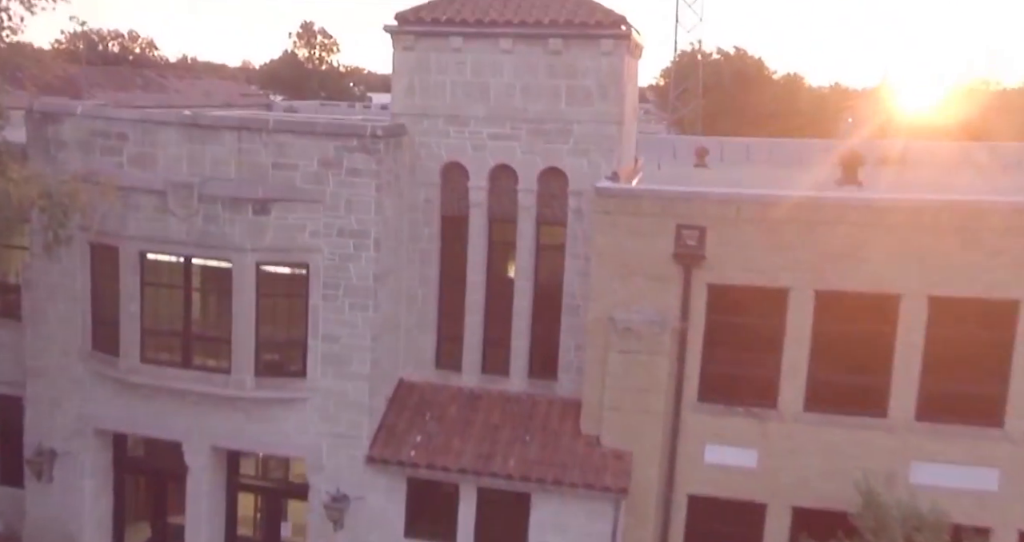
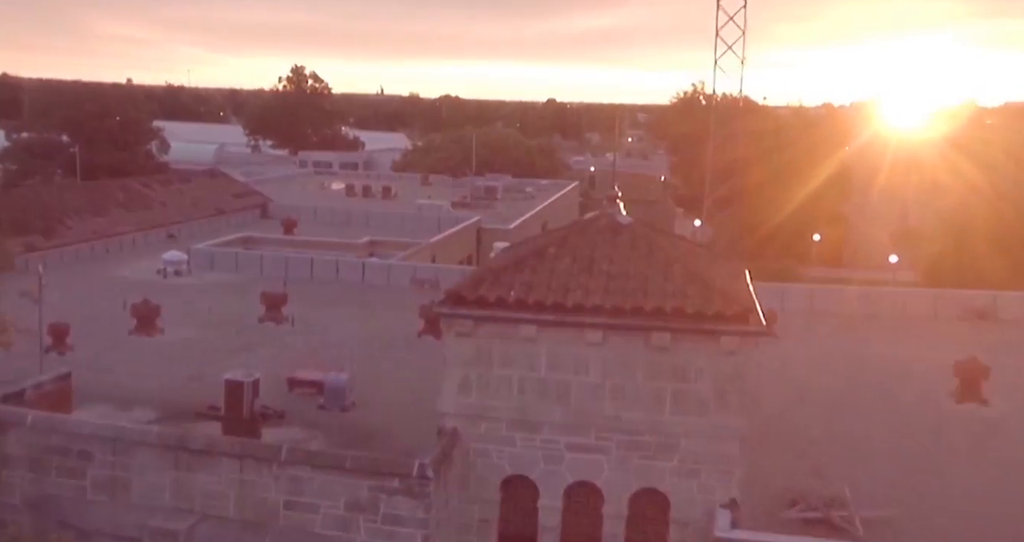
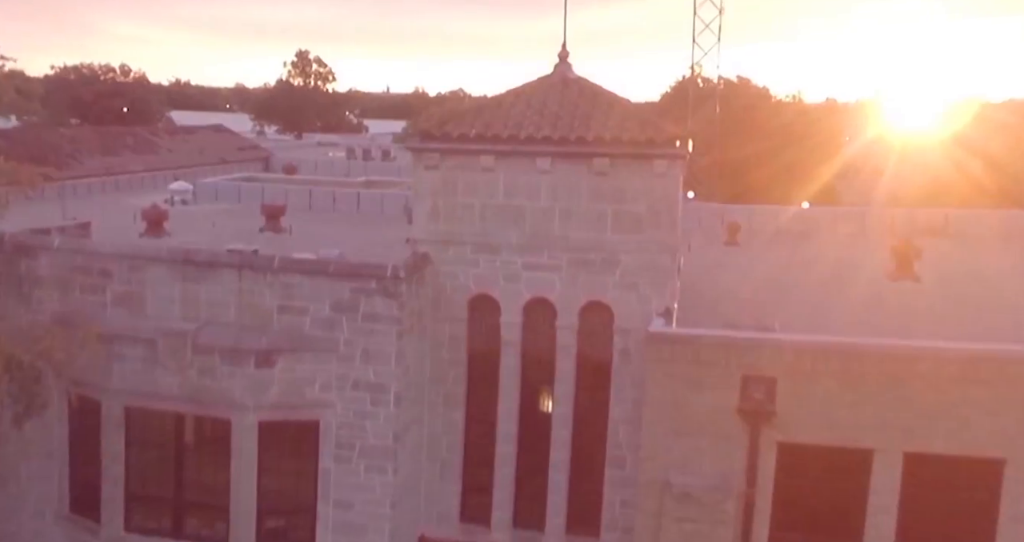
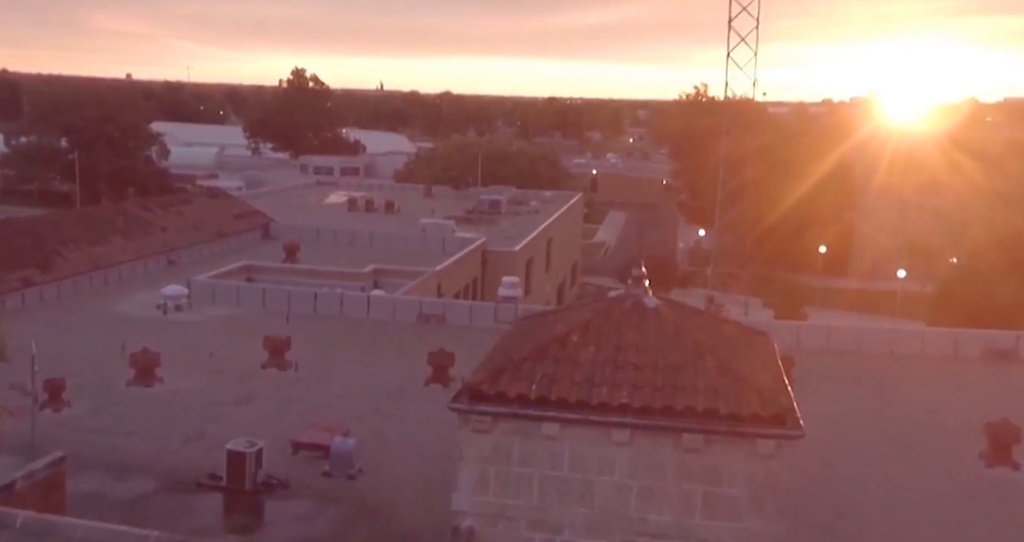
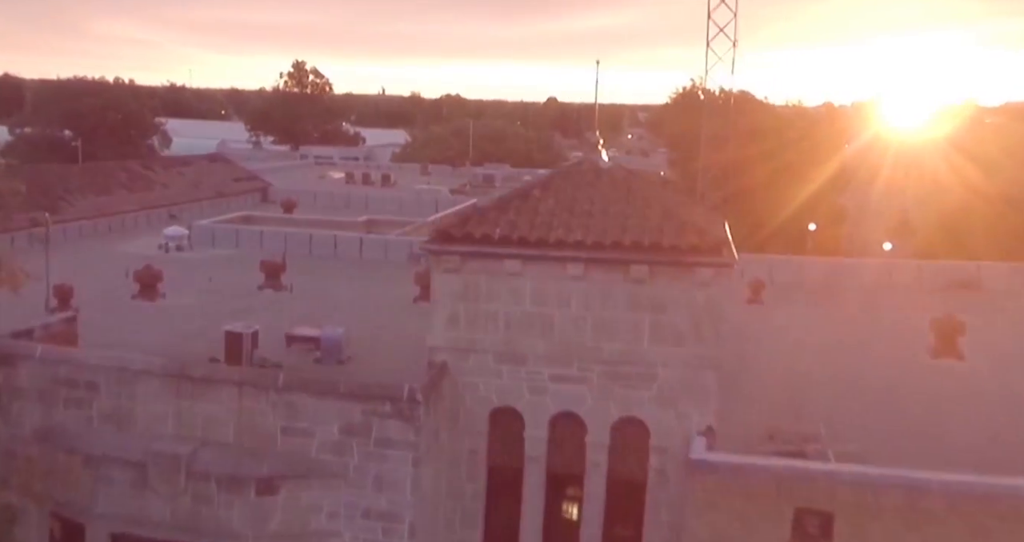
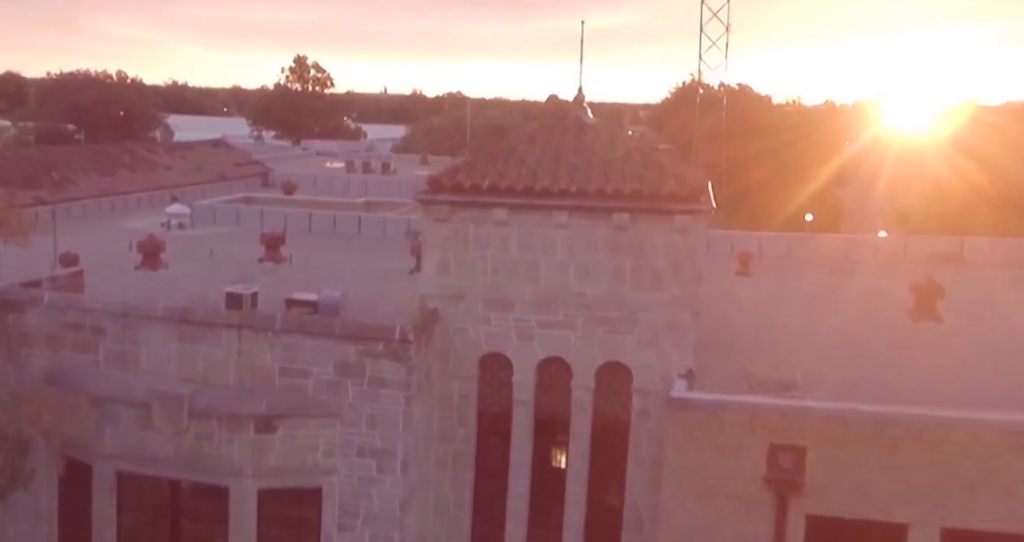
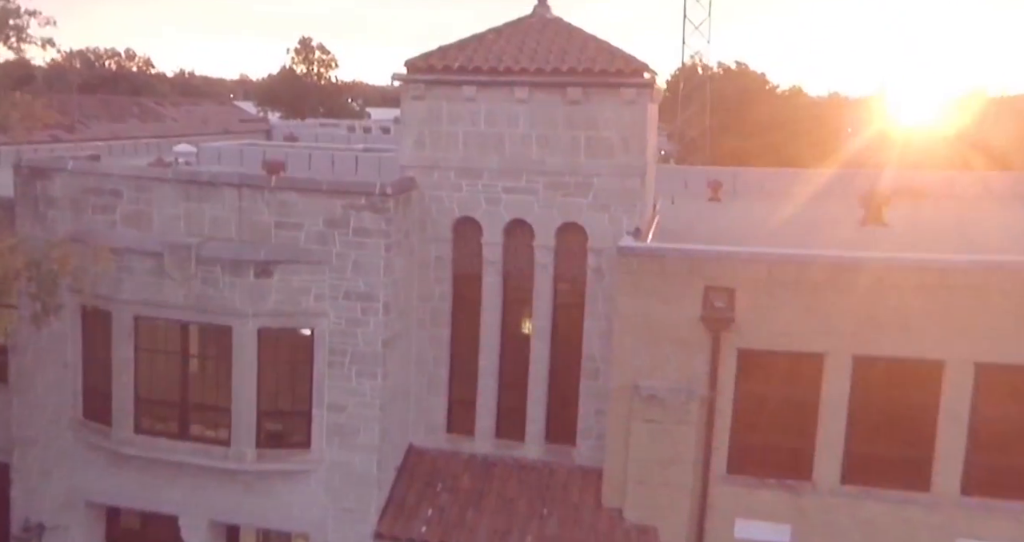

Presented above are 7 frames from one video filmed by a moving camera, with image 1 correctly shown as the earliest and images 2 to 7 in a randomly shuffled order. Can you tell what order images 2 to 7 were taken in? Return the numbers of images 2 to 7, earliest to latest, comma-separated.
7, 3, 6, 5, 2, 4
